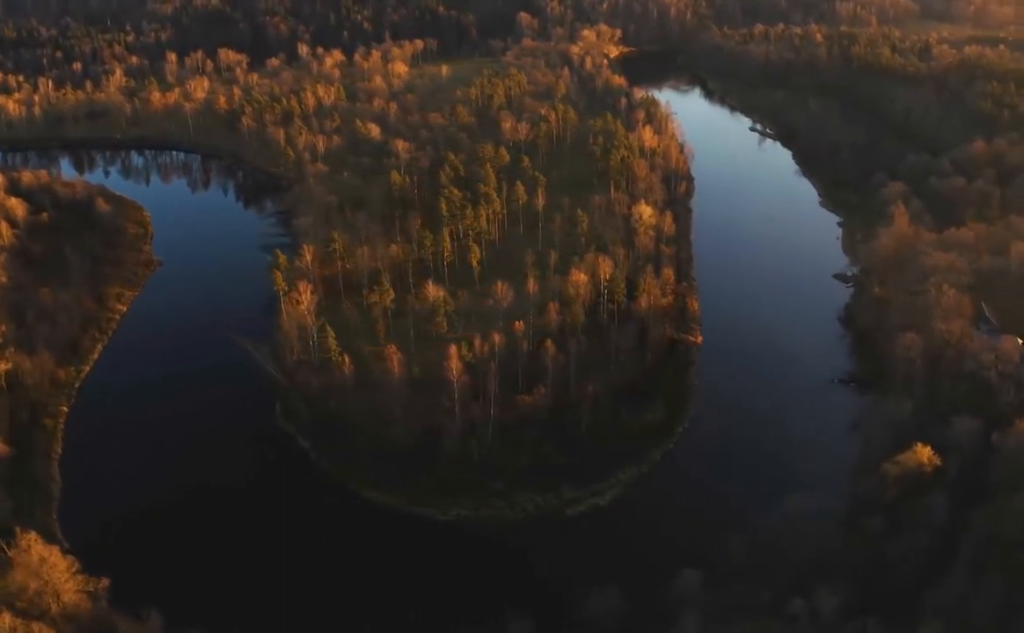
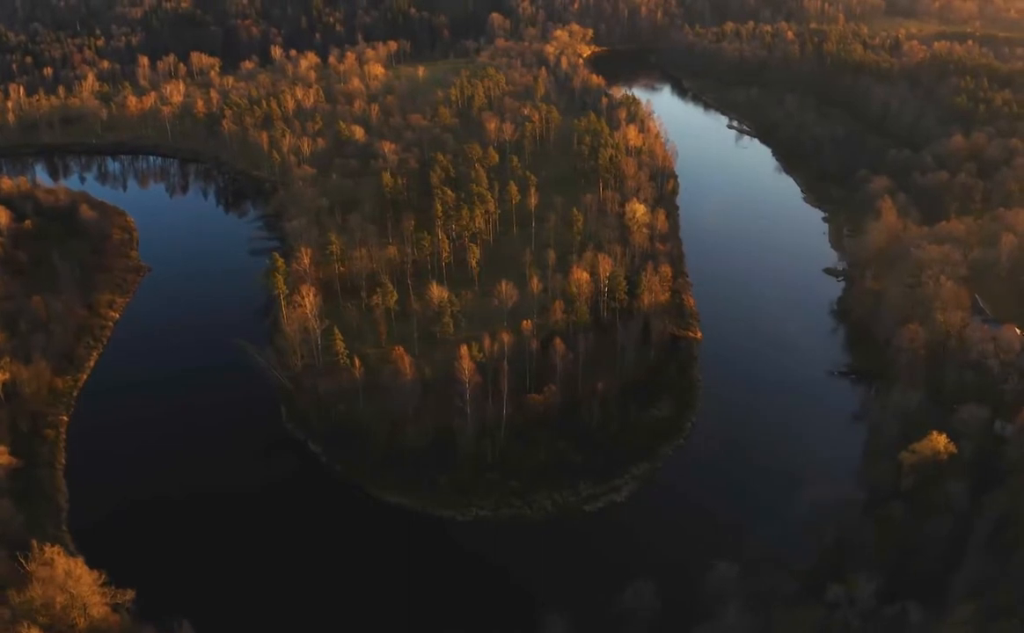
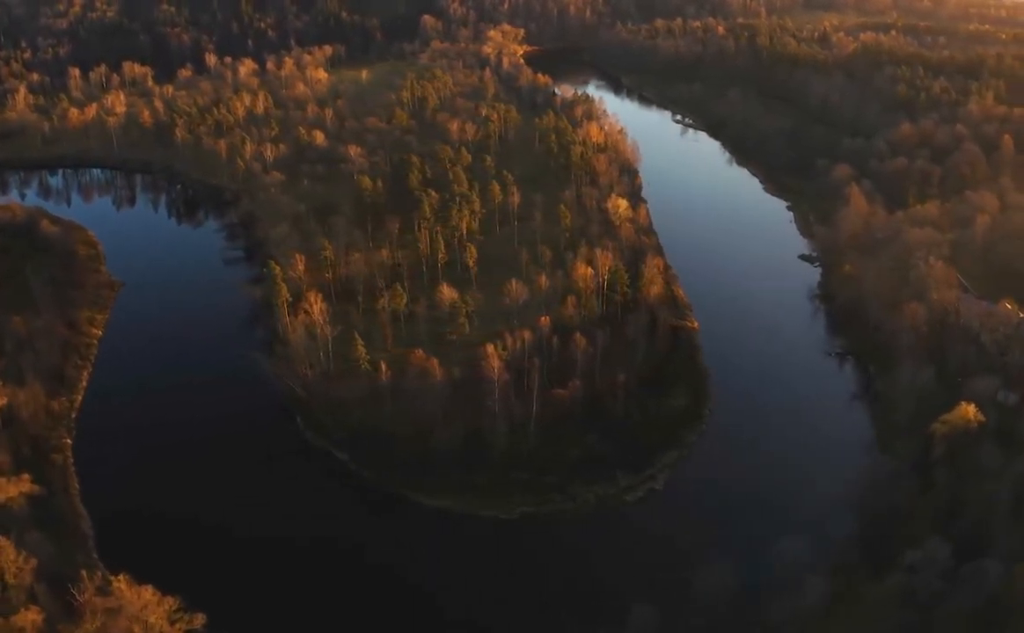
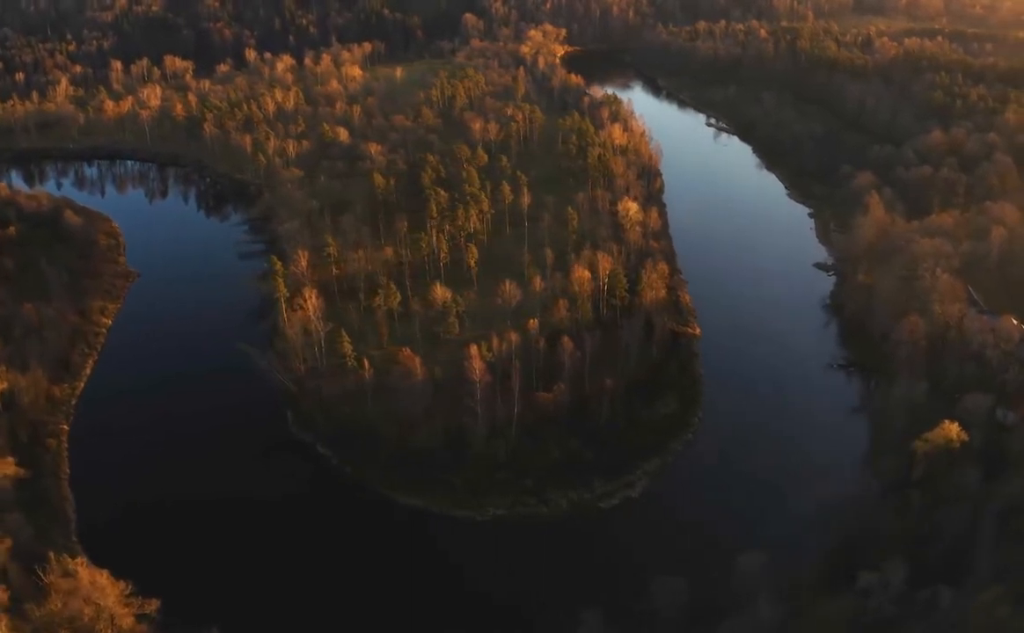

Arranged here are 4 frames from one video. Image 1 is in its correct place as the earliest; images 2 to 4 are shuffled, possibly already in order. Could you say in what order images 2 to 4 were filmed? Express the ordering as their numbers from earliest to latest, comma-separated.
2, 4, 3
